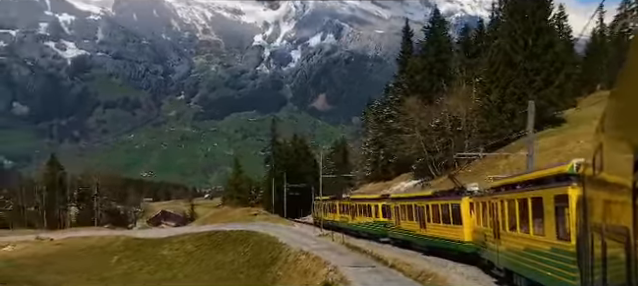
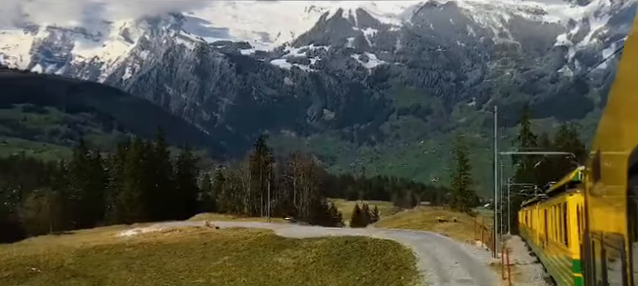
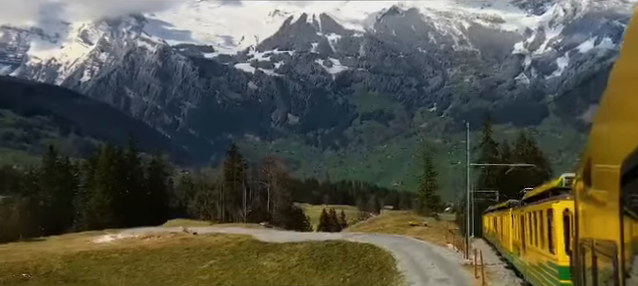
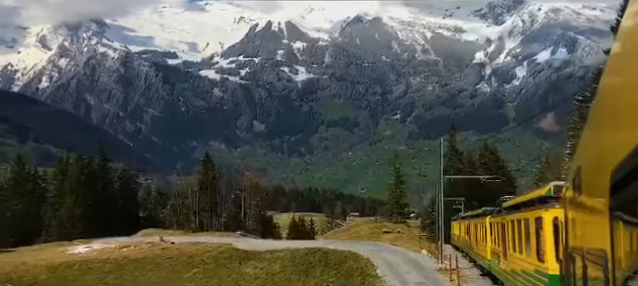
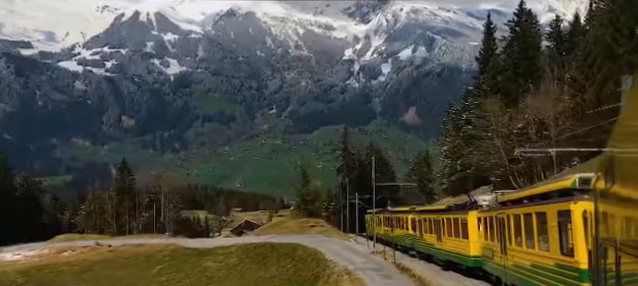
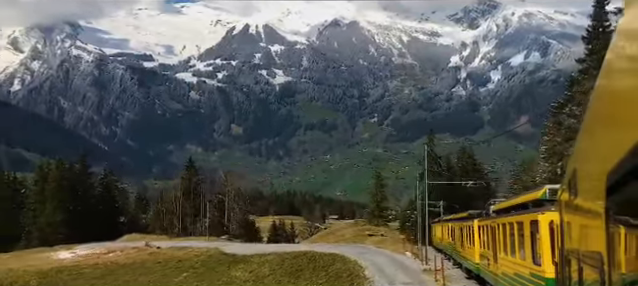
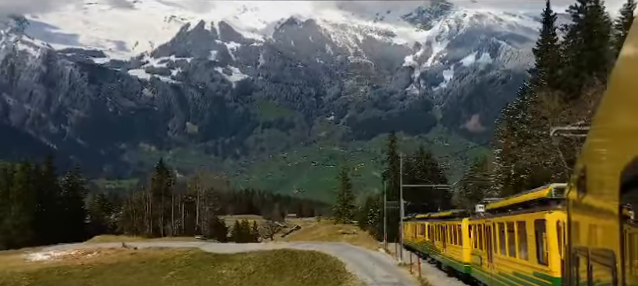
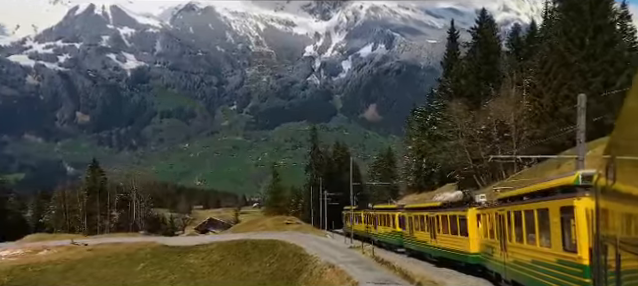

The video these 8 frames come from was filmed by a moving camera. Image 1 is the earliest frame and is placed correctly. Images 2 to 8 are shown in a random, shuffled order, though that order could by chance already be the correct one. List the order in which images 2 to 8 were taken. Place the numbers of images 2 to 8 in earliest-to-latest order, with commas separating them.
8, 5, 7, 6, 4, 3, 2
